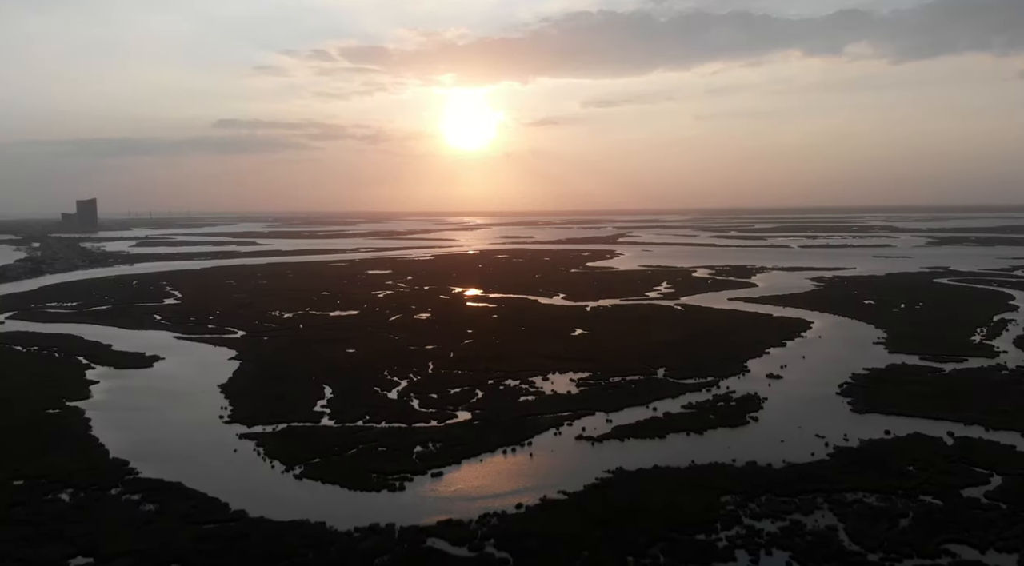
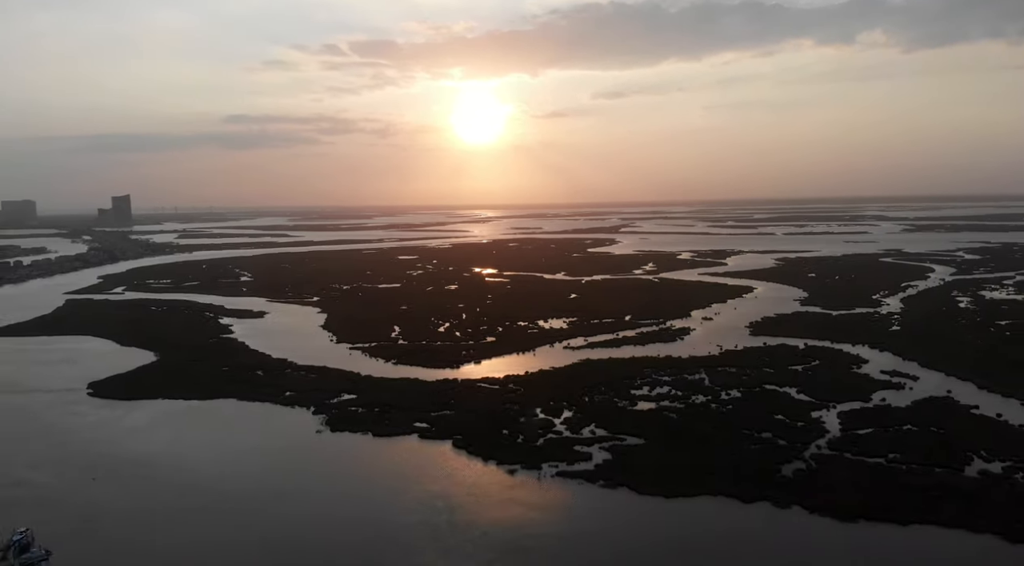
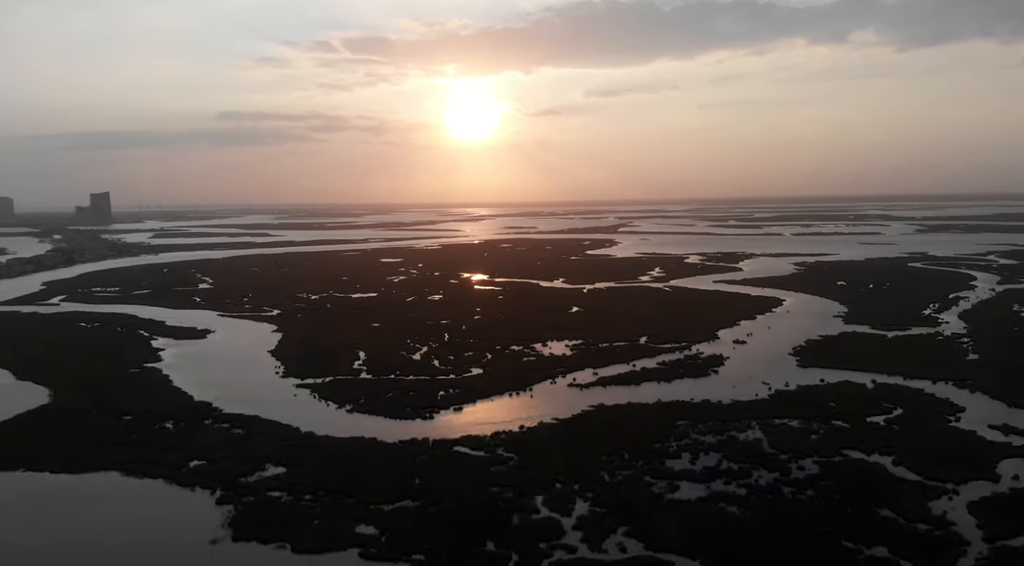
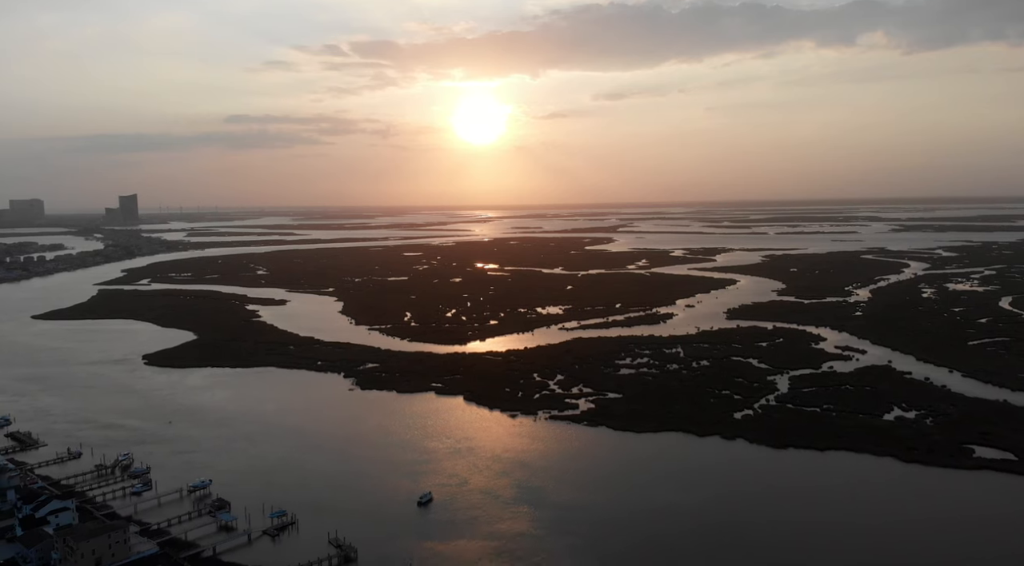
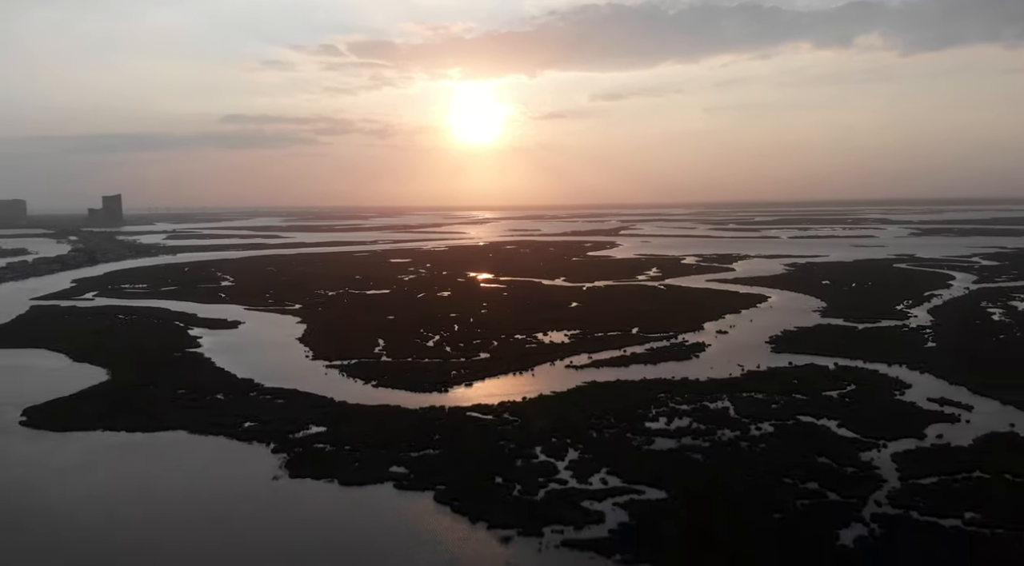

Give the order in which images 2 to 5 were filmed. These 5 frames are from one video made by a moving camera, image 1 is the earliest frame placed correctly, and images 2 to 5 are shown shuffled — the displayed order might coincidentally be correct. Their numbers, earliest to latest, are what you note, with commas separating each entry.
3, 5, 2, 4
